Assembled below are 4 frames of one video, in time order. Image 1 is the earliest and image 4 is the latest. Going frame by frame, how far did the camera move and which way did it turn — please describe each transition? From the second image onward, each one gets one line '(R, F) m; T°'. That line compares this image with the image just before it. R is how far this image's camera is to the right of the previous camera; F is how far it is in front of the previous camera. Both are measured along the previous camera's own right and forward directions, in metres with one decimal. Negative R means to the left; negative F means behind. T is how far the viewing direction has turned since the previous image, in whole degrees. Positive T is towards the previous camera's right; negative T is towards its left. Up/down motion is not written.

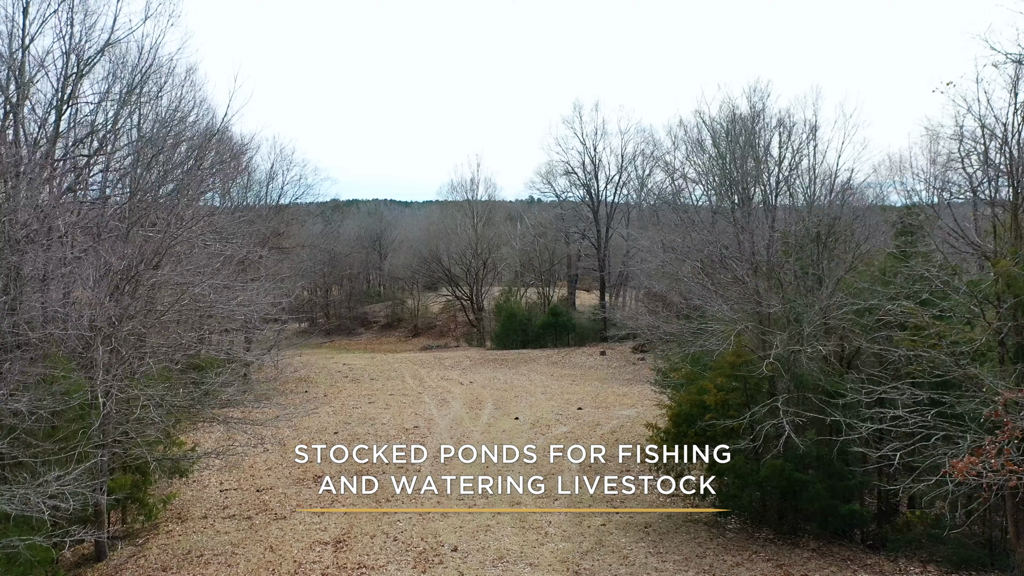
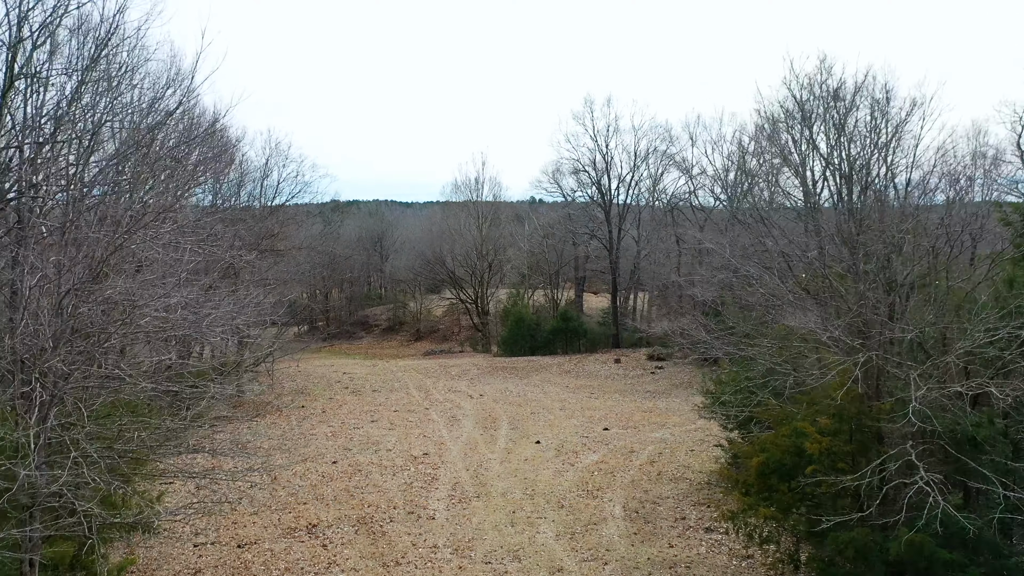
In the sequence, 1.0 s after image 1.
(-0.3, +1.3) m; 0°
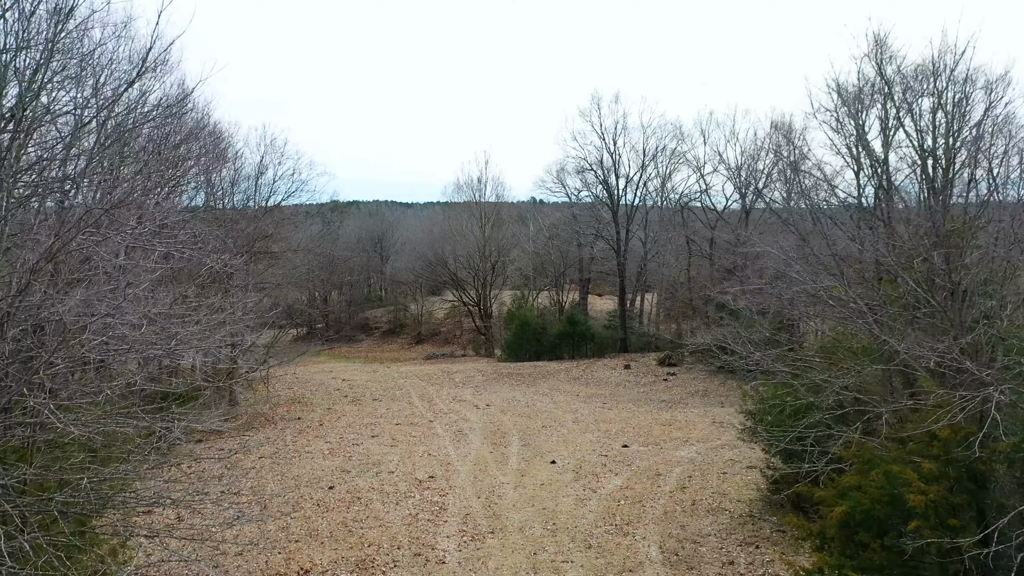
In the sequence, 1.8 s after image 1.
(-0.2, +0.9) m; 0°
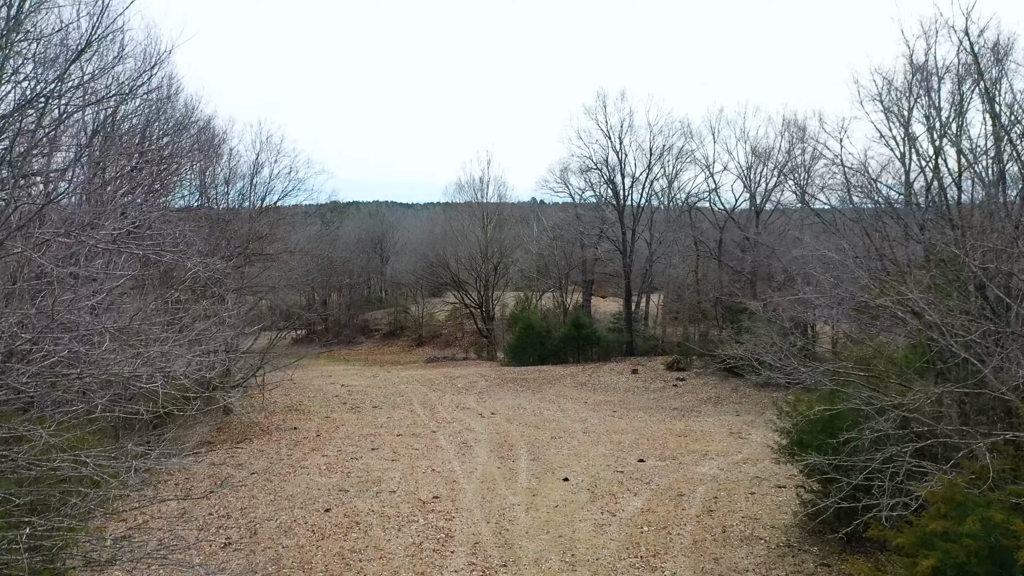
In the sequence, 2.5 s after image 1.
(-0.1, +0.6) m; 0°
